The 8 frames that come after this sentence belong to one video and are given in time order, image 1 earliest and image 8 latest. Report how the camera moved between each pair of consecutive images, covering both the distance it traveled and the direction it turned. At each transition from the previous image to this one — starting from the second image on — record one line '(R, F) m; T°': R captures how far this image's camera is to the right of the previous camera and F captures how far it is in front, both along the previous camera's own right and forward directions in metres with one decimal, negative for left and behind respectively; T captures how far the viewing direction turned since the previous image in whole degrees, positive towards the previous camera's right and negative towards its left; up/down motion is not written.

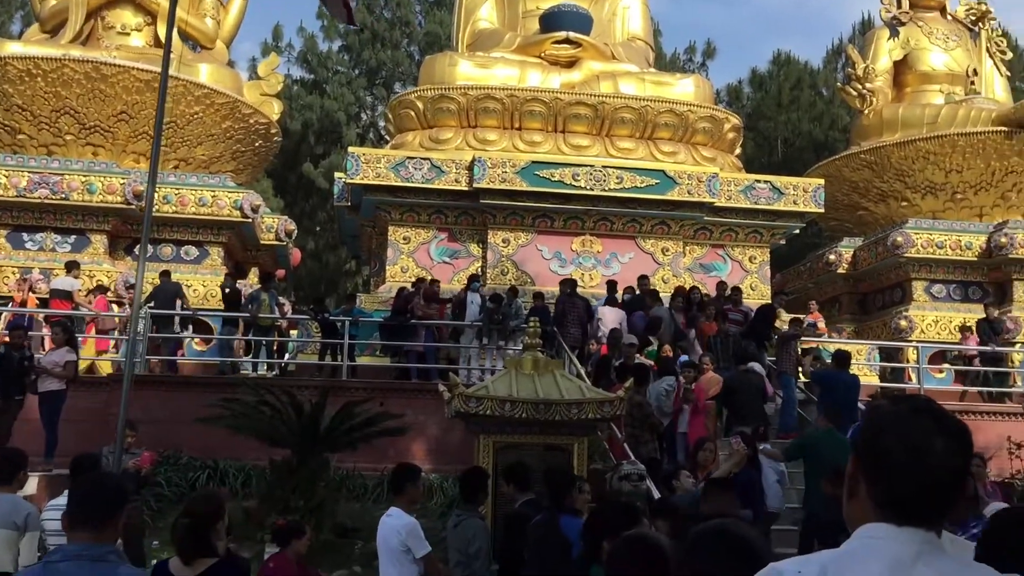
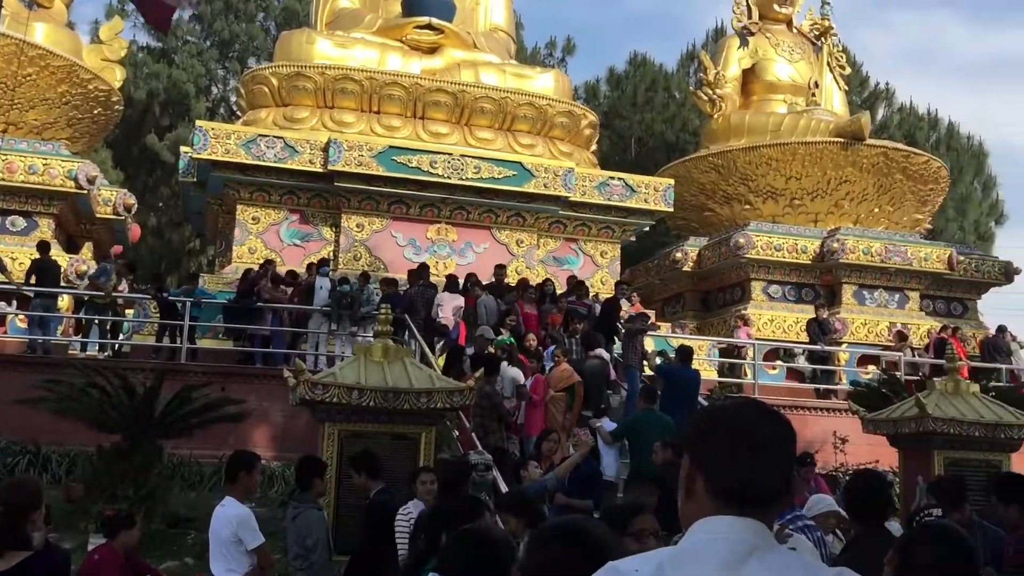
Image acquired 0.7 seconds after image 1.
(0.0, +0.1) m; +9°
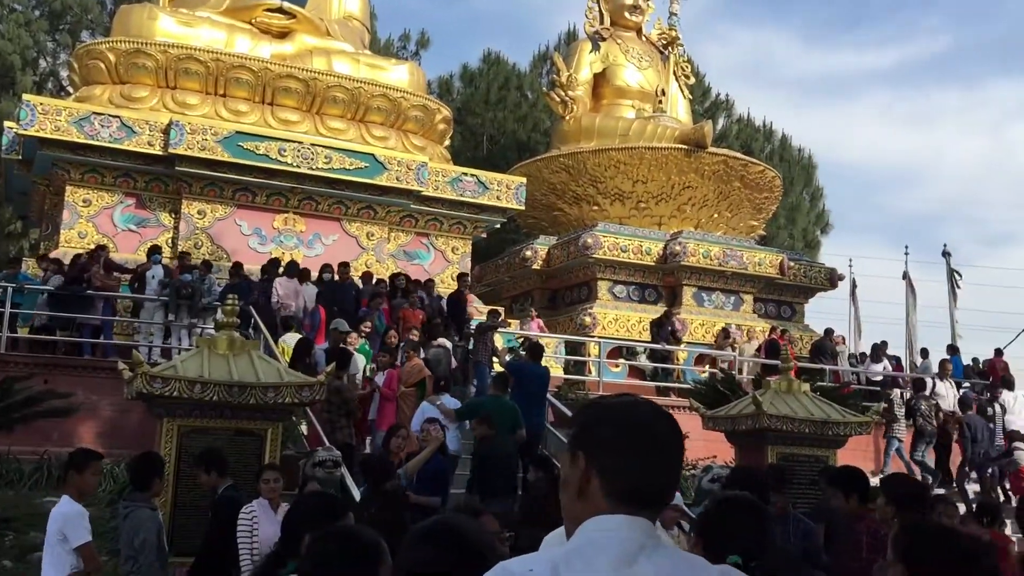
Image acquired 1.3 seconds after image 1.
(0.0, +0.1) m; +9°
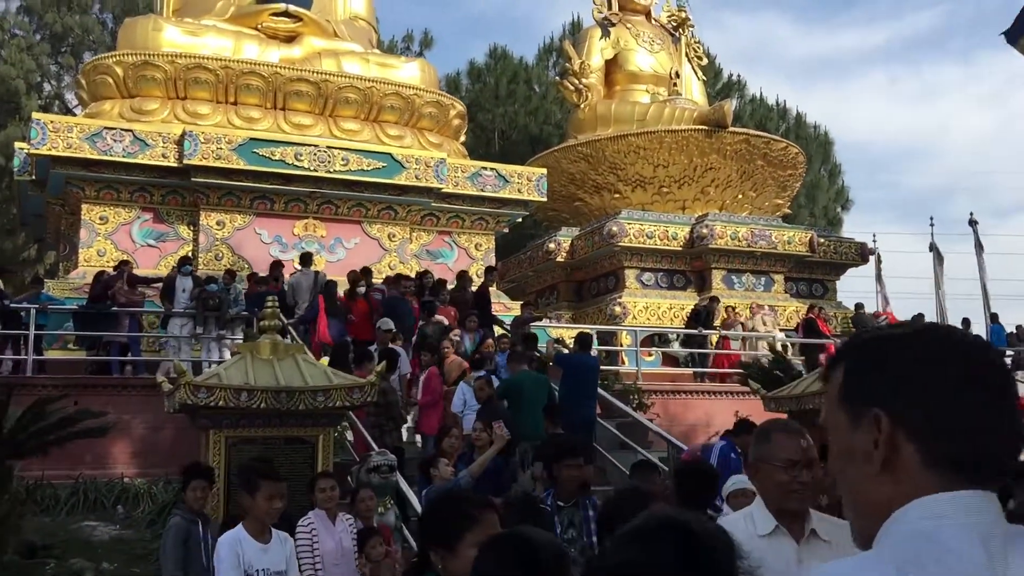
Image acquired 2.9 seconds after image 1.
(-0.2, +0.3) m; -1°
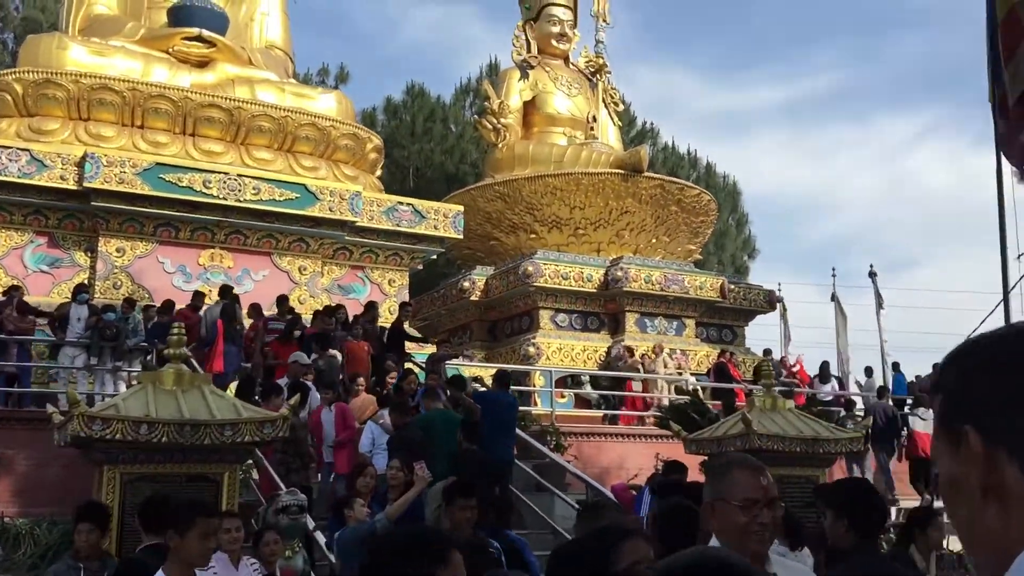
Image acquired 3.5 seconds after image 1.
(-0.1, +0.2) m; +5°
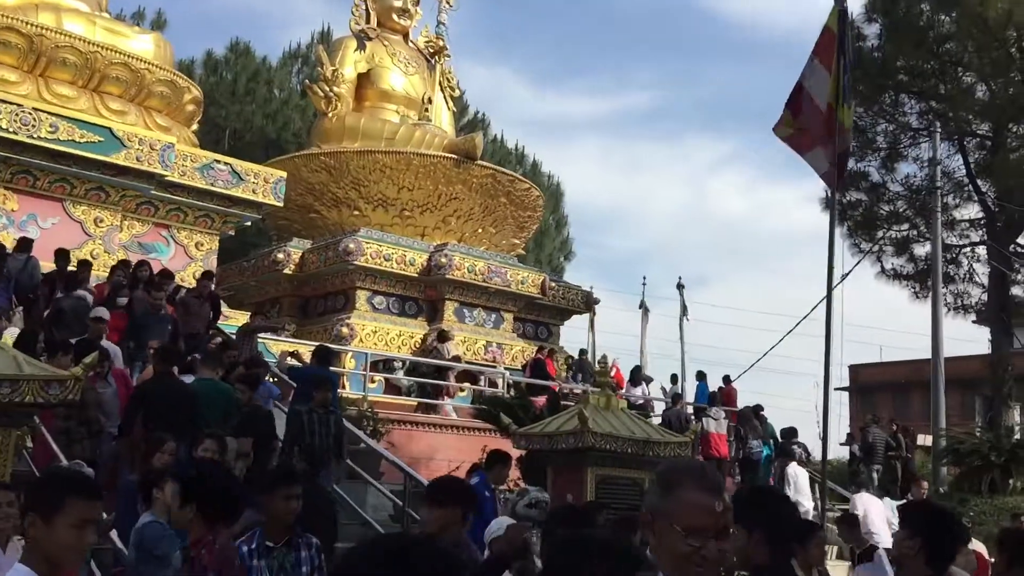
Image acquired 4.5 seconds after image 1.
(-0.2, +0.4) m; +11°
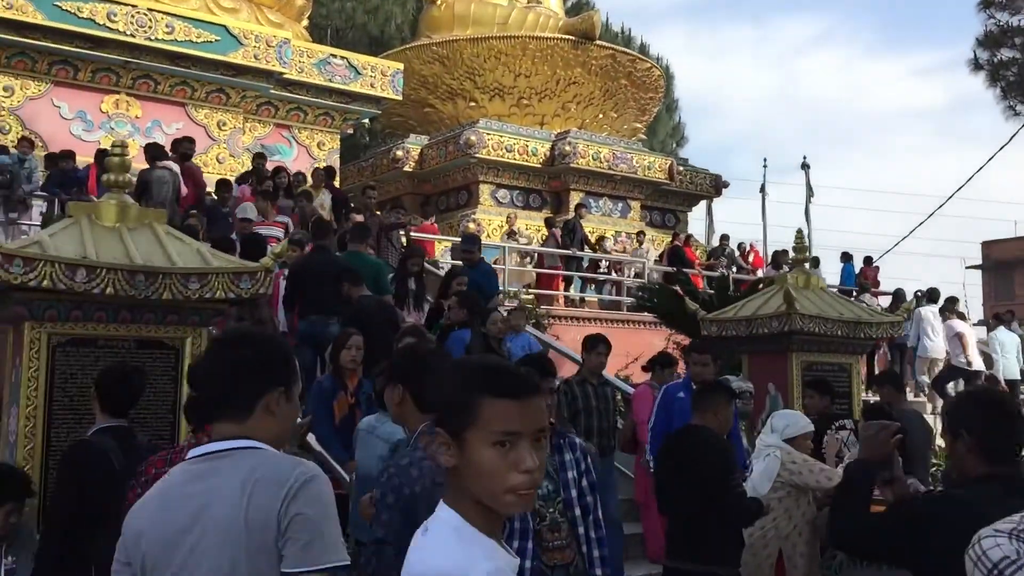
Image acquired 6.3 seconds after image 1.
(-0.6, +0.5) m; -6°
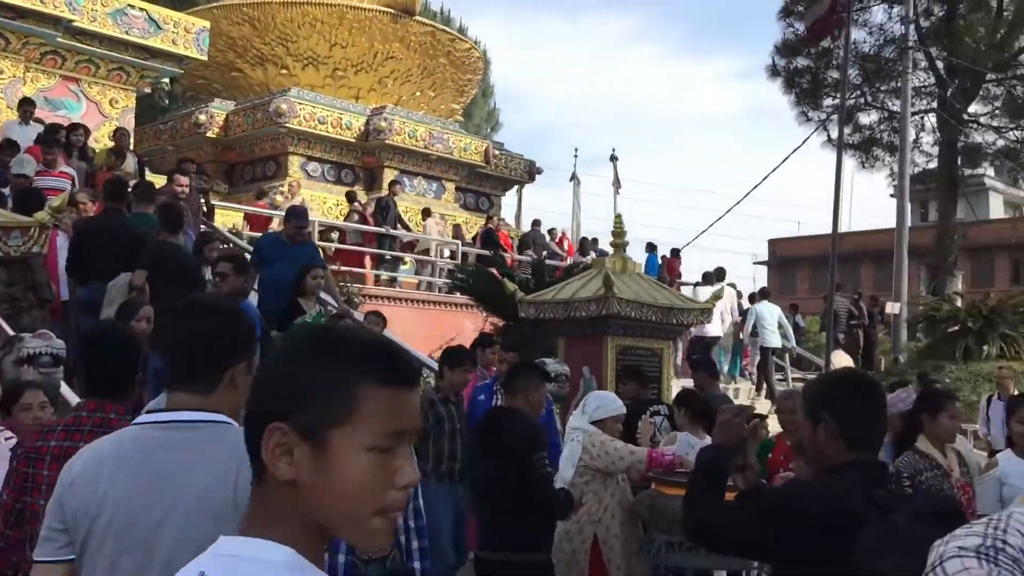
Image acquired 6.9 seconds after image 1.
(0.0, +0.2) m; +11°
